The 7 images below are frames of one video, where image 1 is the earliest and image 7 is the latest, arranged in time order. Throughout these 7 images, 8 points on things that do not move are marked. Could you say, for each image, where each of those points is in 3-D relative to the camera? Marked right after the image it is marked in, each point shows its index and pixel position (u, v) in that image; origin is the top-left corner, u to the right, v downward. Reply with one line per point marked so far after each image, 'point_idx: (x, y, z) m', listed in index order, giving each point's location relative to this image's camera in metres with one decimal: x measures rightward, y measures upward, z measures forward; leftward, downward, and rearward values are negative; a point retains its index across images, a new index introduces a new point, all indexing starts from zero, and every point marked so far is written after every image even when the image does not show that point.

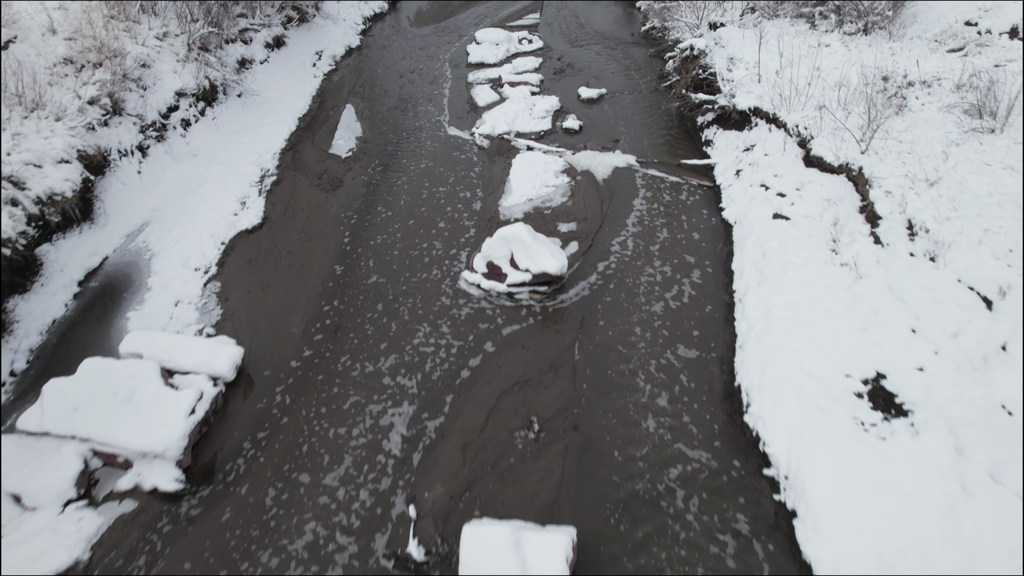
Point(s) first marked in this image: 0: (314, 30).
0: (-3.3, +4.2, +14.0) m
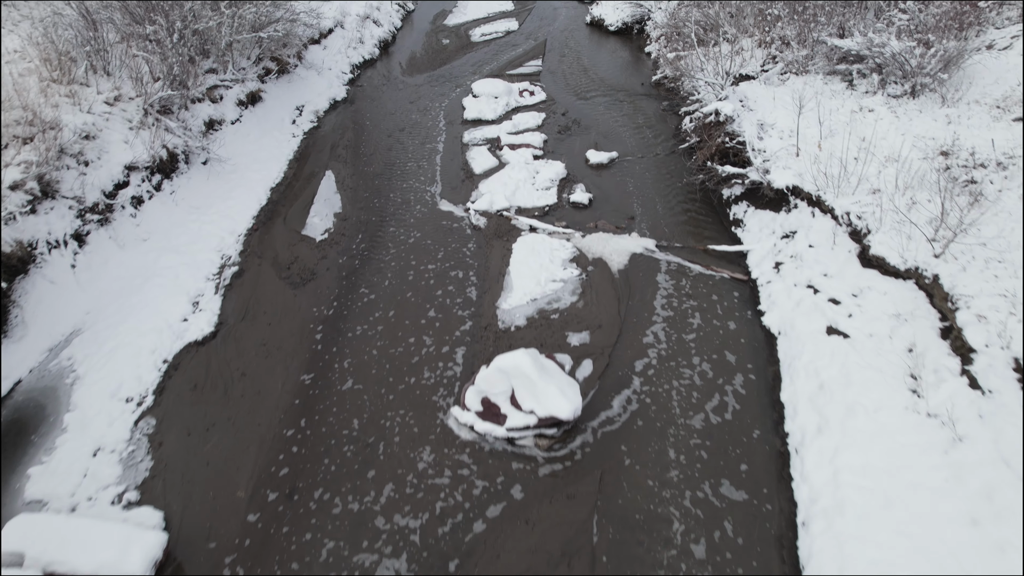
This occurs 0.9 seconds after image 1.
0: (-3.3, +3.1, +12.8) m
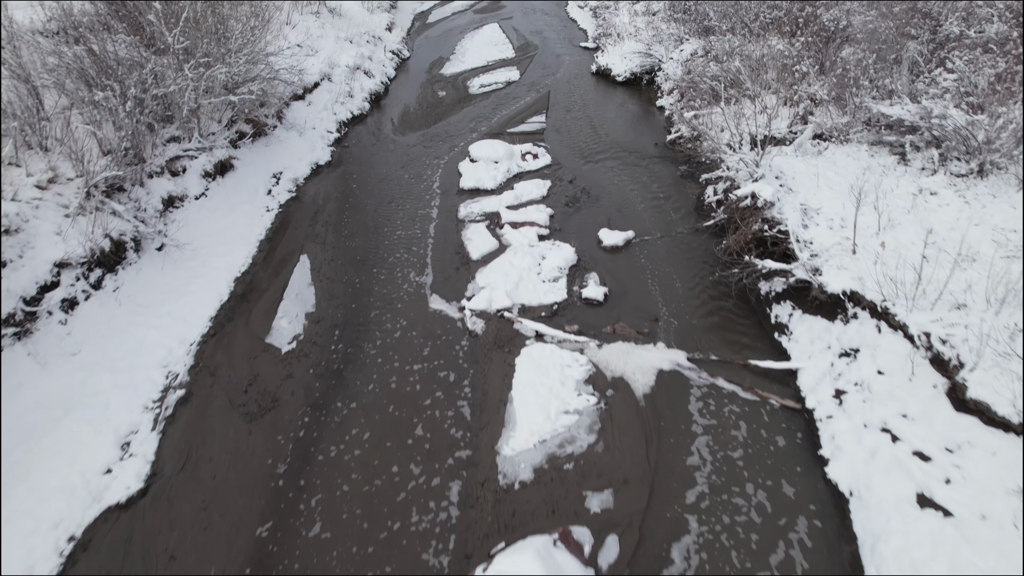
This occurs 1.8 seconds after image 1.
0: (-3.3, +1.9, +11.6) m
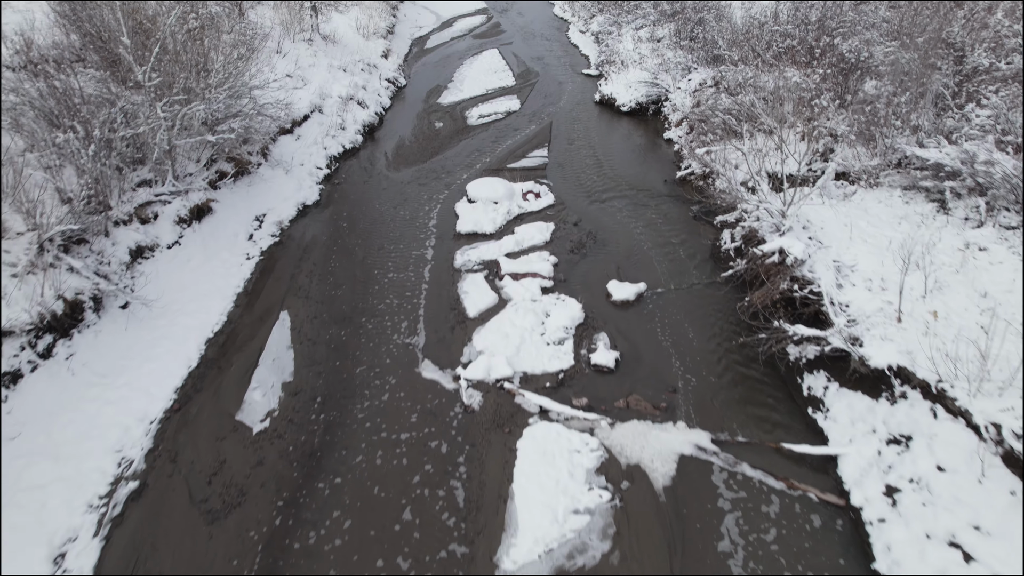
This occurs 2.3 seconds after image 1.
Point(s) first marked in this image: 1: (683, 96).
0: (-3.3, +1.3, +10.8) m
1: (+3.1, +3.5, +15.3) m
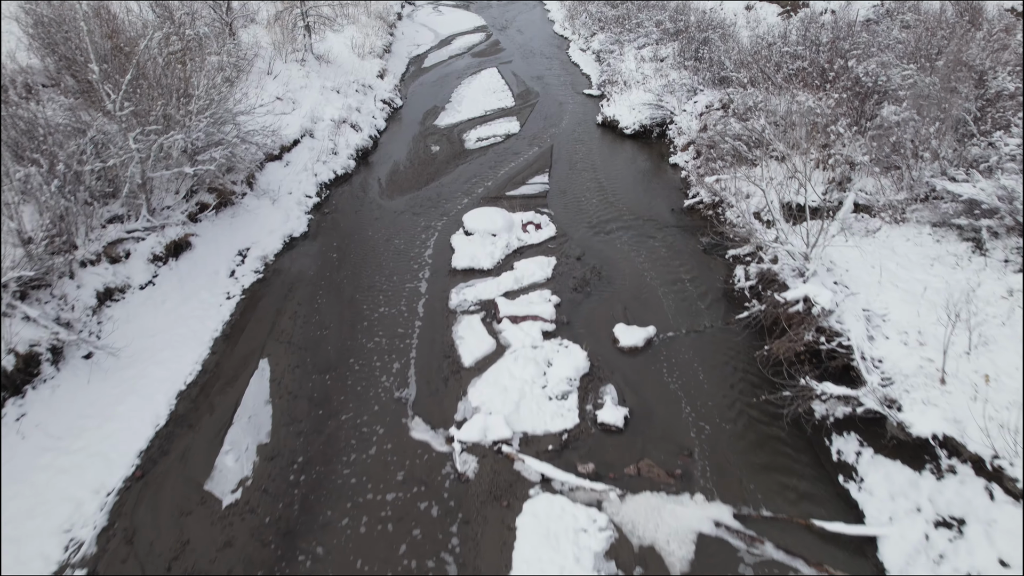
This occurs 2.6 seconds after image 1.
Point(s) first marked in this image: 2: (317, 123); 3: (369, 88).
0: (-3.3, +0.8, +10.2) m
1: (+3.1, +2.9, +14.8) m
2: (-3.2, +2.7, +14.1) m
3: (-3.0, +4.2, +18.0) m
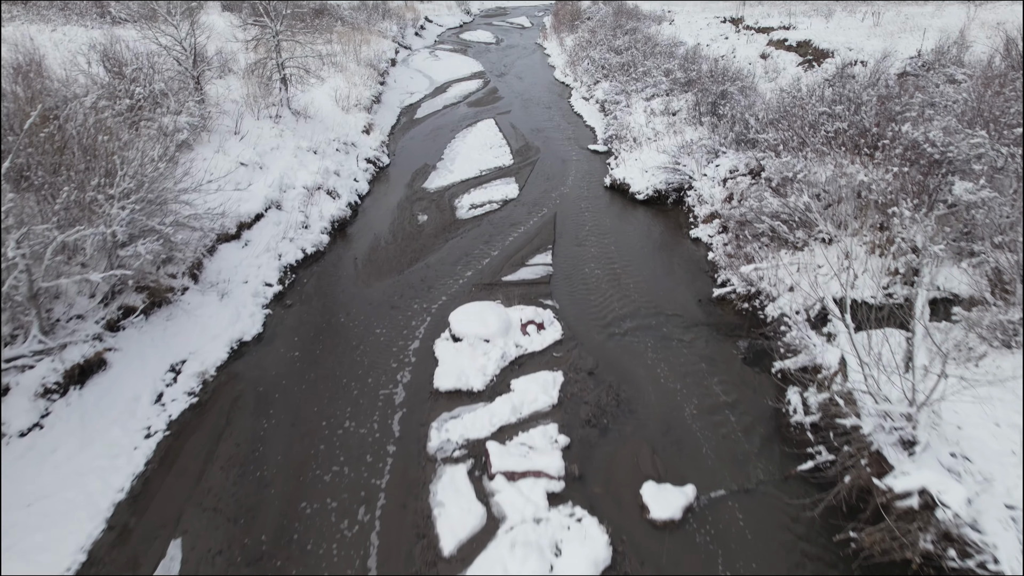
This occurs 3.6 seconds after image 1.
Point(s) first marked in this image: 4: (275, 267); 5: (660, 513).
0: (-3.3, -0.3, +8.4) m
1: (+3.0, +1.6, +13.0) m
2: (-3.3, +1.4, +12.3) m
3: (-3.1, +2.7, +16.3) m
4: (-2.9, +0.3, +10.4) m
5: (+1.0, -1.5, +5.8) m
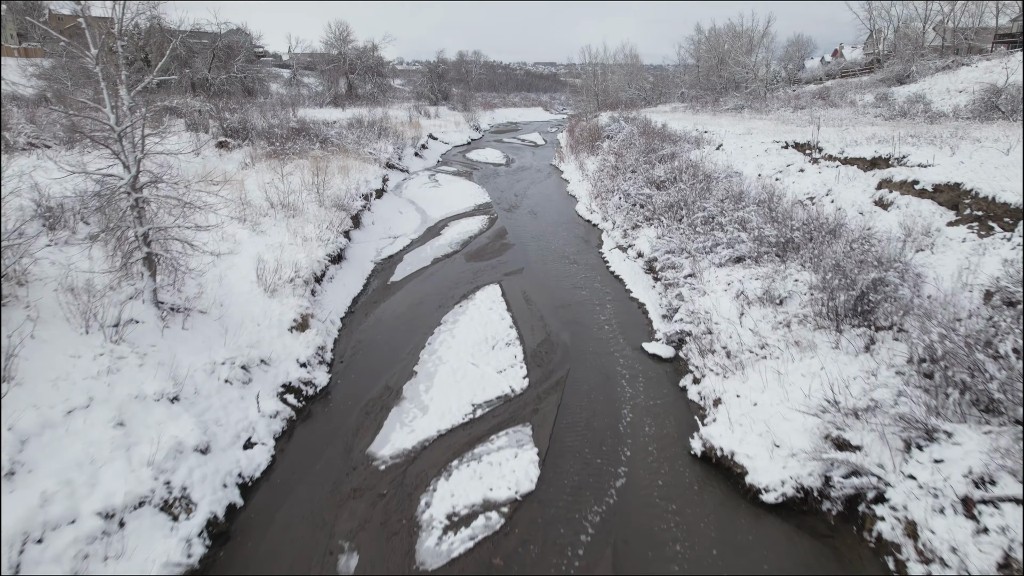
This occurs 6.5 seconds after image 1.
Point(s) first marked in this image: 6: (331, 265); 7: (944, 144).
0: (-3.3, -2.9, +1.6) m
1: (+3.2, -1.7, +6.3) m
2: (-3.2, -1.7, +5.7) m
3: (-2.9, -0.9, +9.8) m
4: (-2.8, -2.6, +3.7) m
5: (+1.0, -3.8, -1.2) m
6: (-3.2, +0.5, +15.3) m
7: (+9.6, +3.2, +18.8) m
